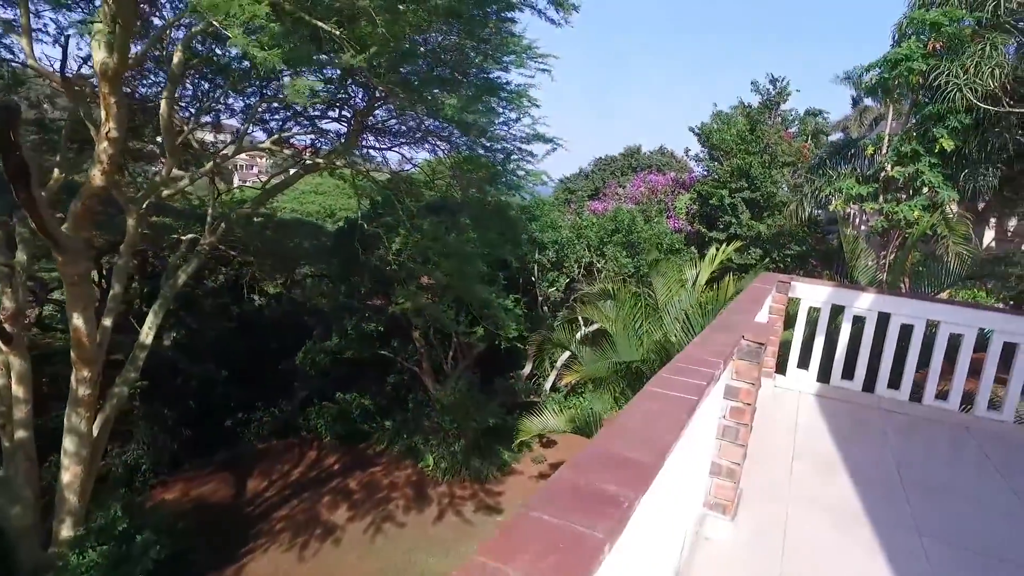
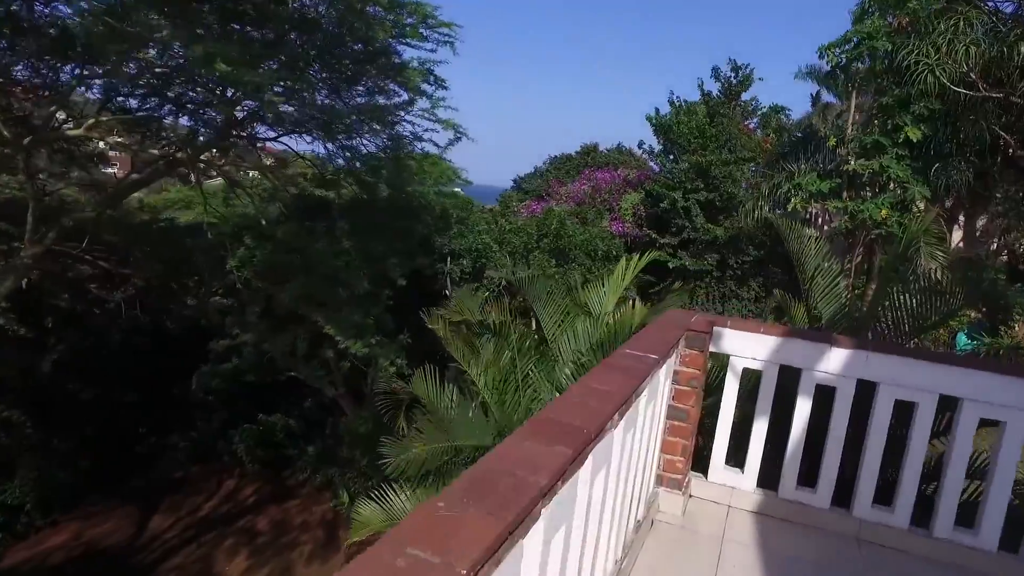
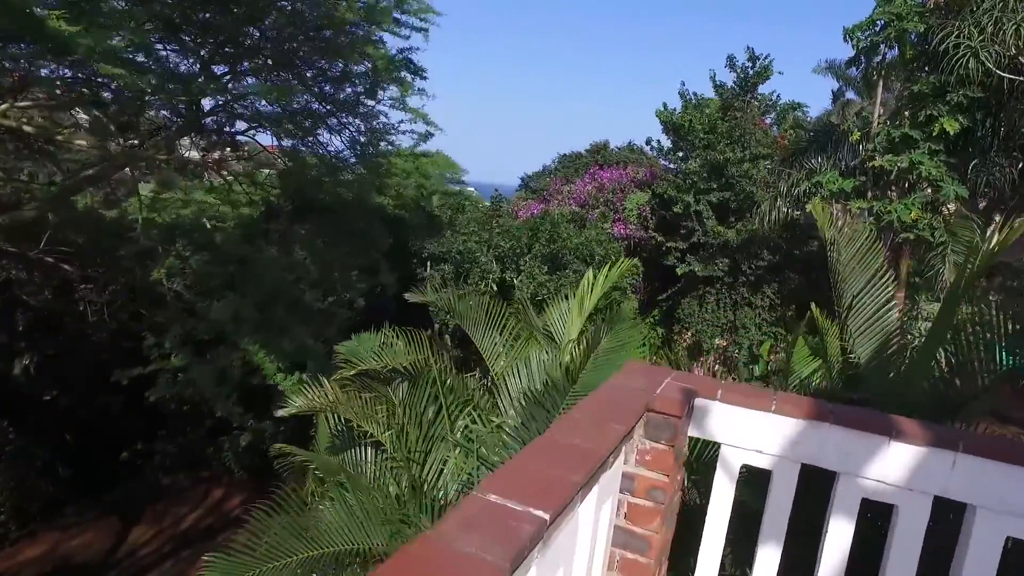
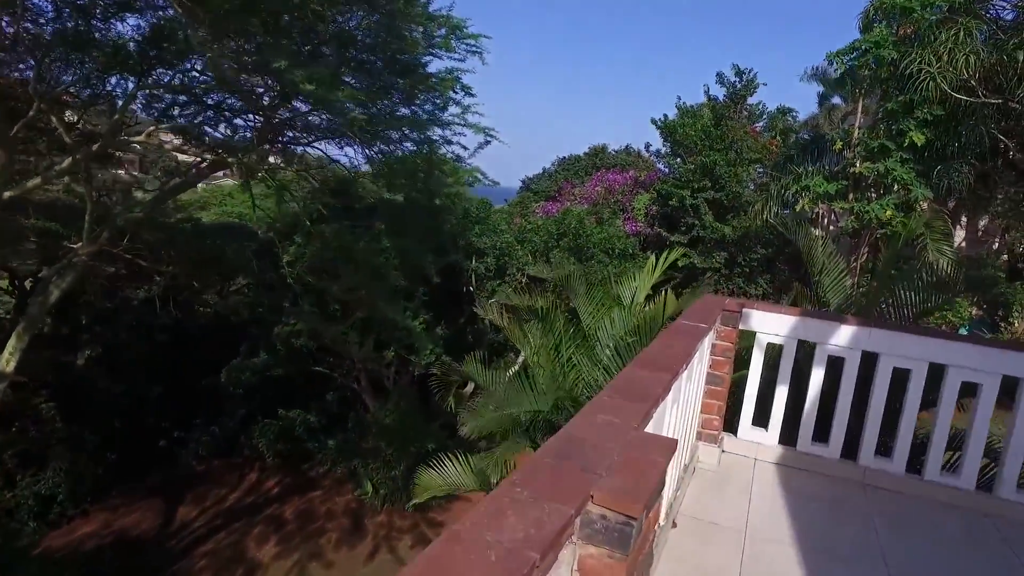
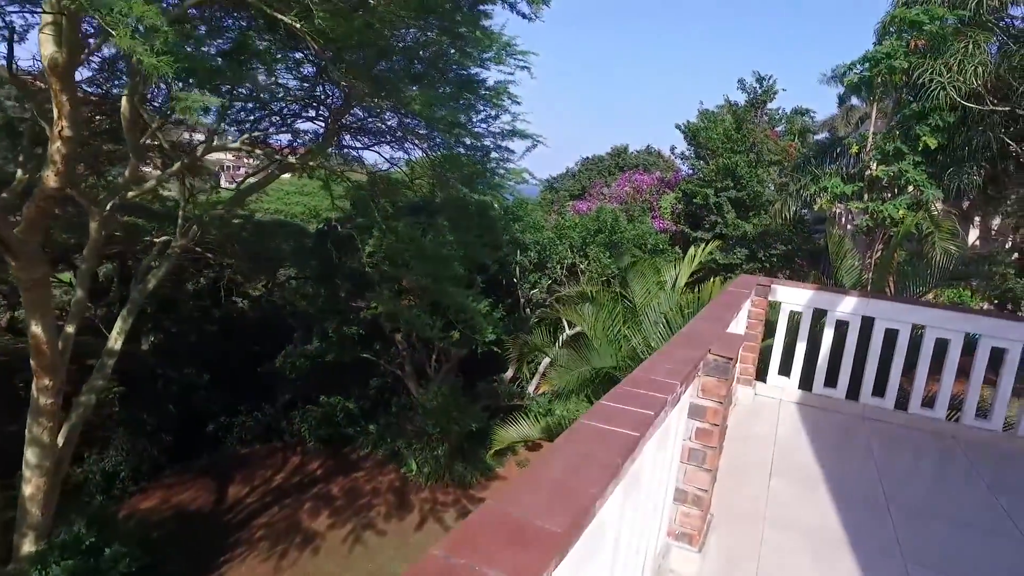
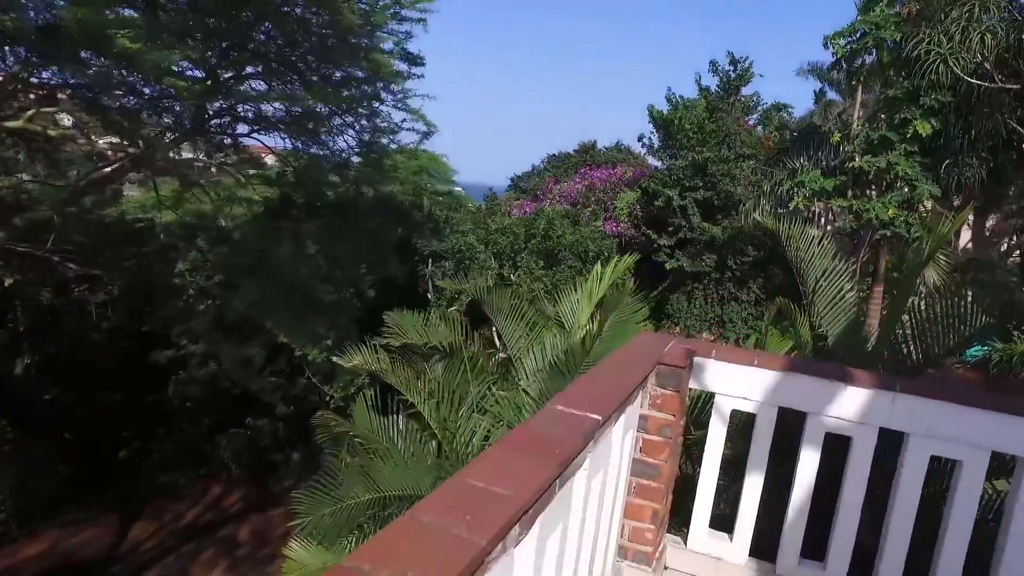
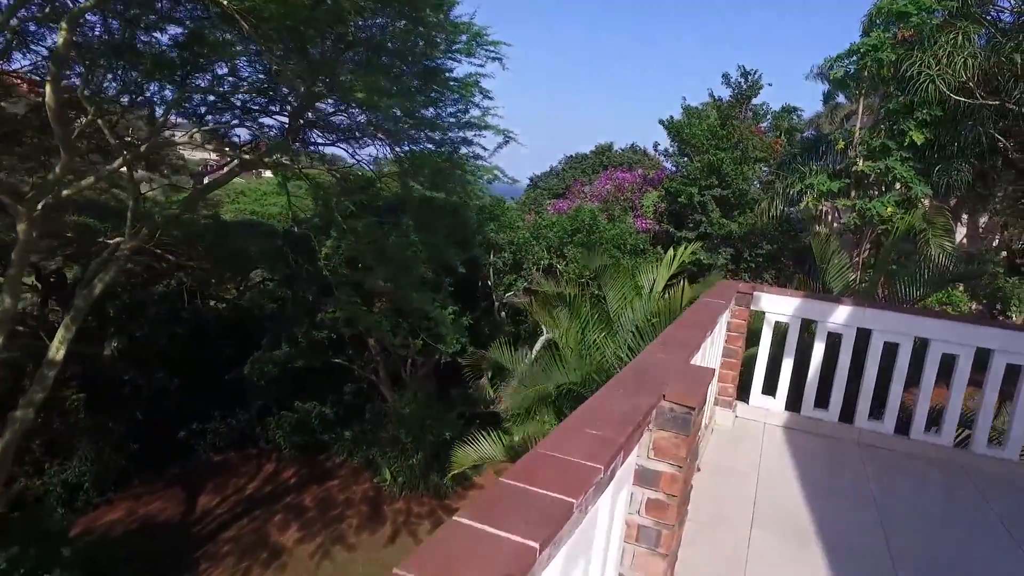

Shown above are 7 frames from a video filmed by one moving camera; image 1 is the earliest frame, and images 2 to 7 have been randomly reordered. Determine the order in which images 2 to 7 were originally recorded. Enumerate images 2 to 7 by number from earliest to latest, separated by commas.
5, 7, 4, 2, 6, 3
